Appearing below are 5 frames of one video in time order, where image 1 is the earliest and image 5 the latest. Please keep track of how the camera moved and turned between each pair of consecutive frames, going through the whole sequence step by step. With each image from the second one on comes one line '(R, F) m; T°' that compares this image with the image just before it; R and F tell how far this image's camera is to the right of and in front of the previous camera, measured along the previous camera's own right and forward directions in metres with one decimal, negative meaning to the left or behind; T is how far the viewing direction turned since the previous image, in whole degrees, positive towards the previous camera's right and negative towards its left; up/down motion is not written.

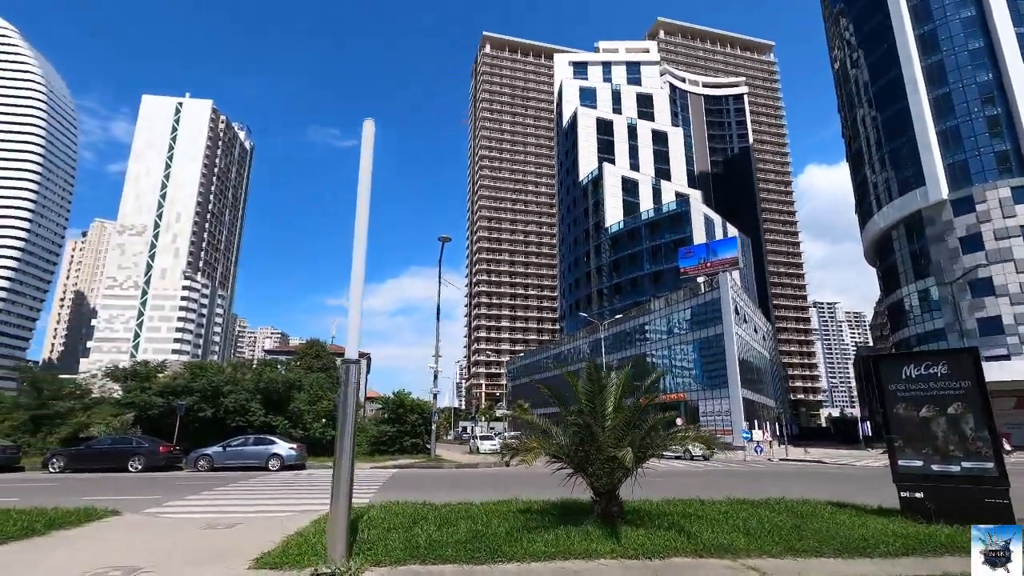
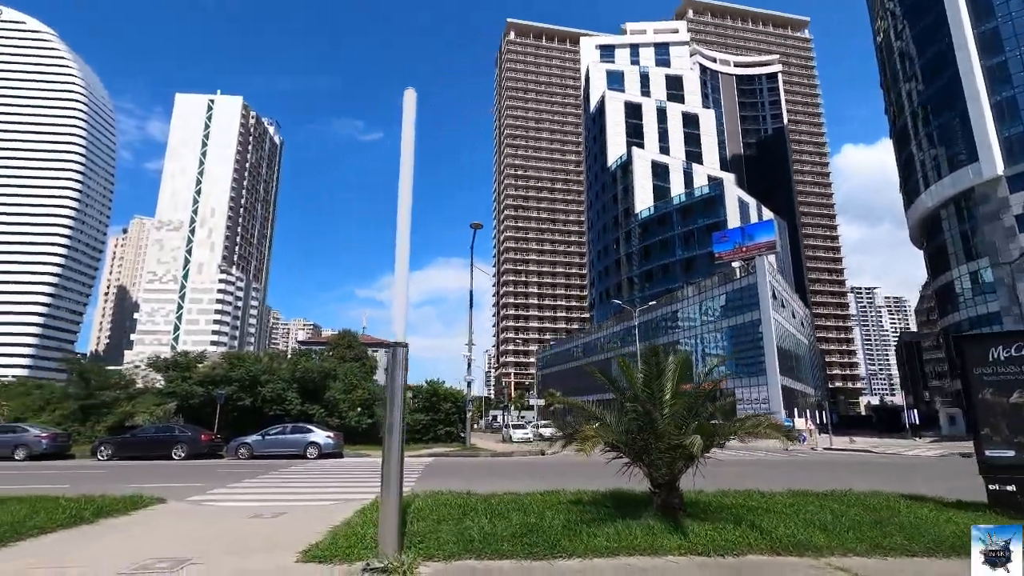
(-0.2, +0.3) m; -3°
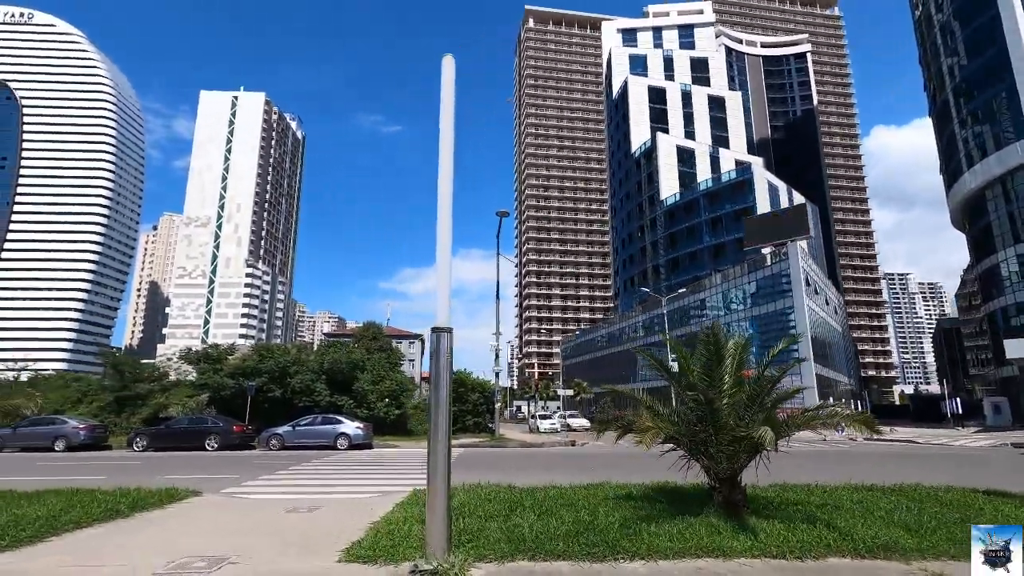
(-0.2, +0.4) m; -2°
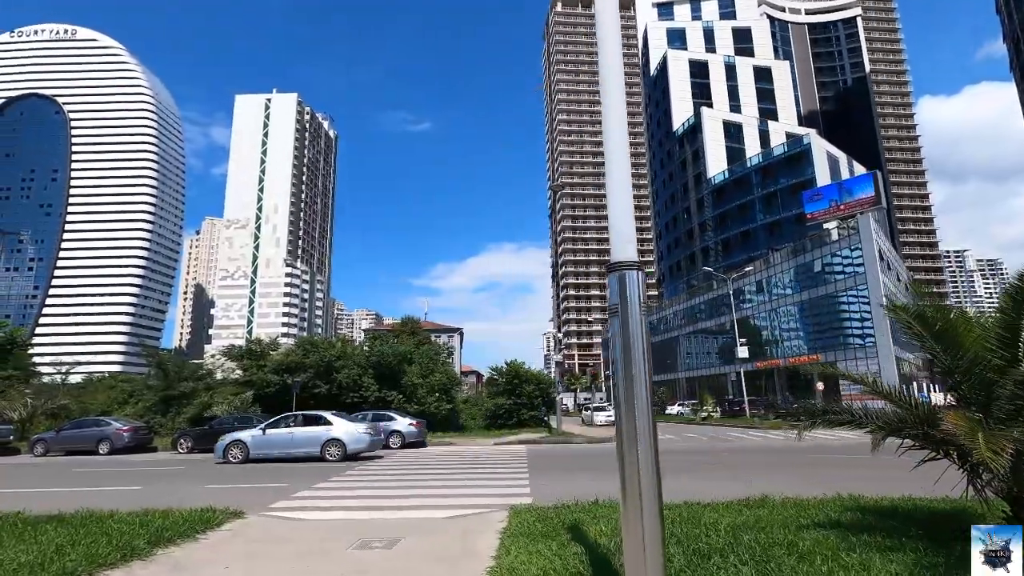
(-0.9, +1.9) m; -3°
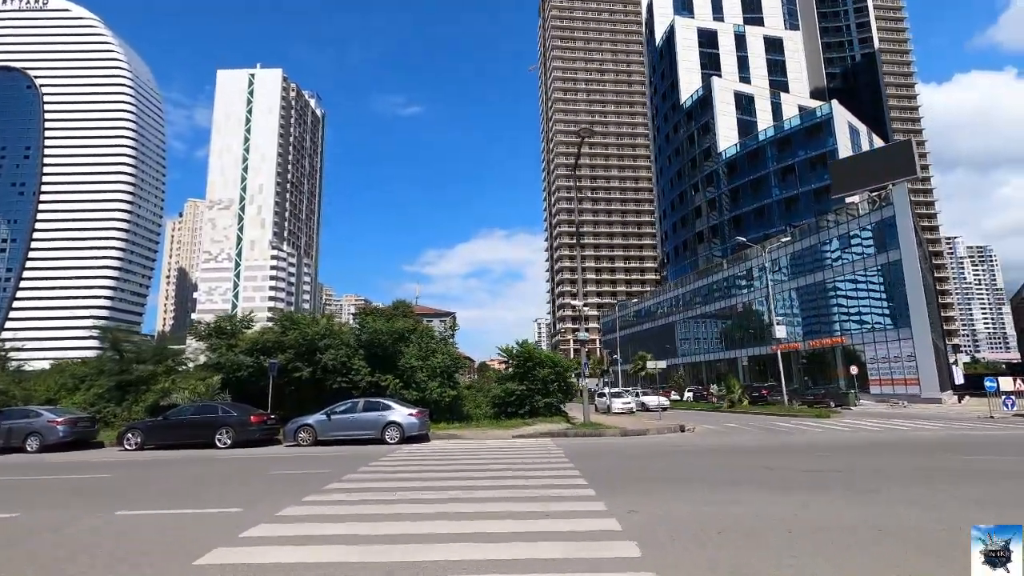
(-1.0, +3.5) m; +1°
